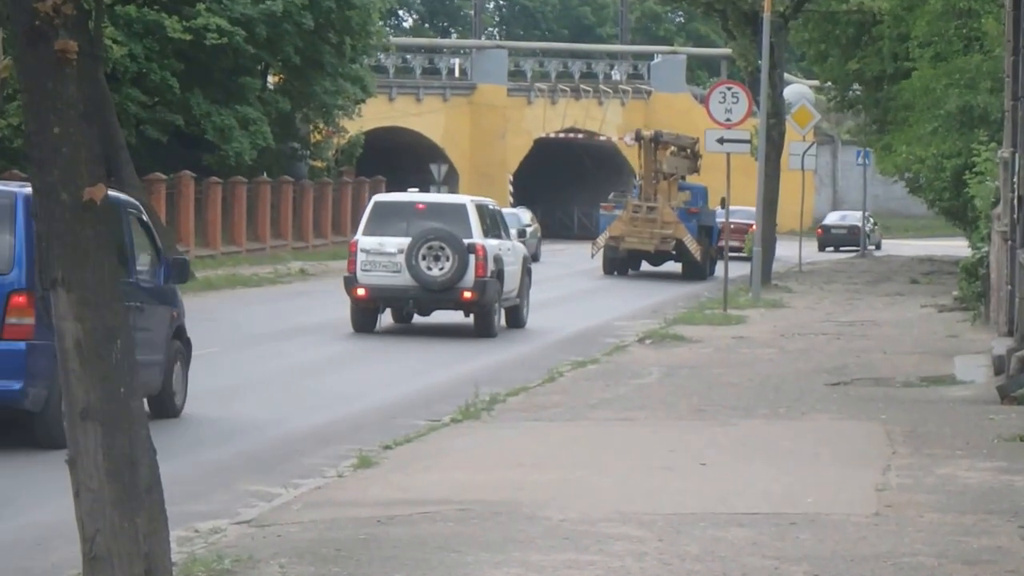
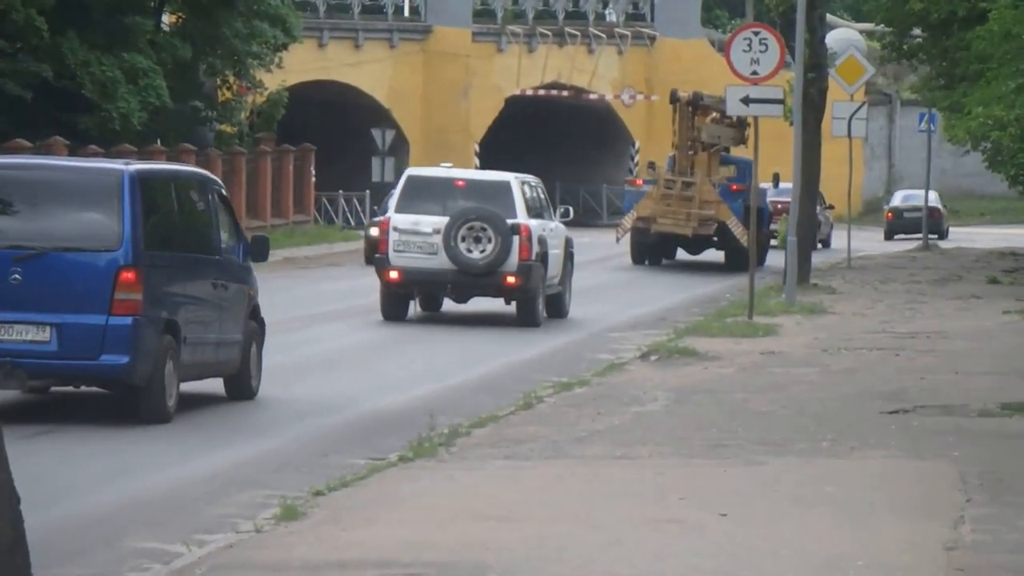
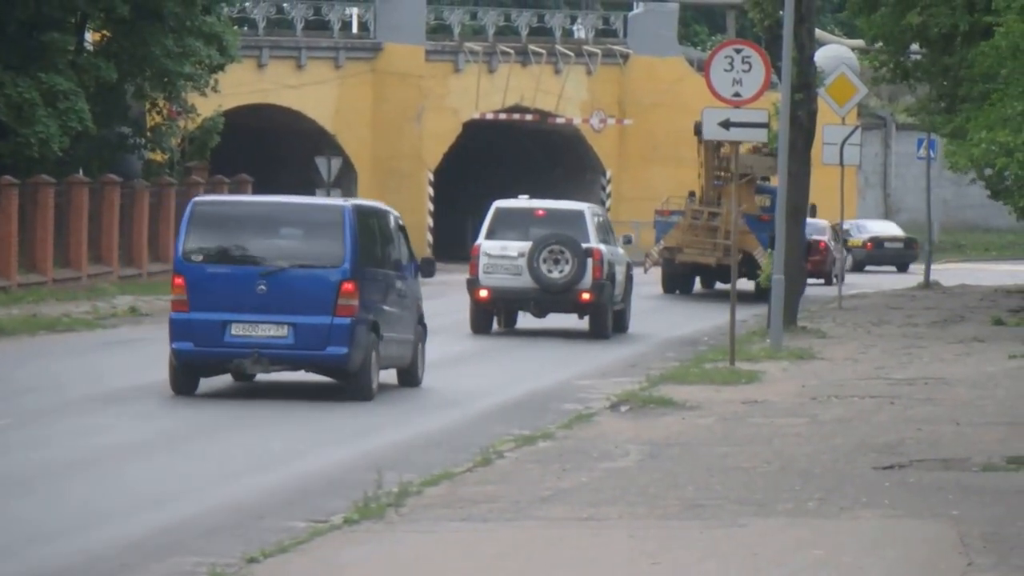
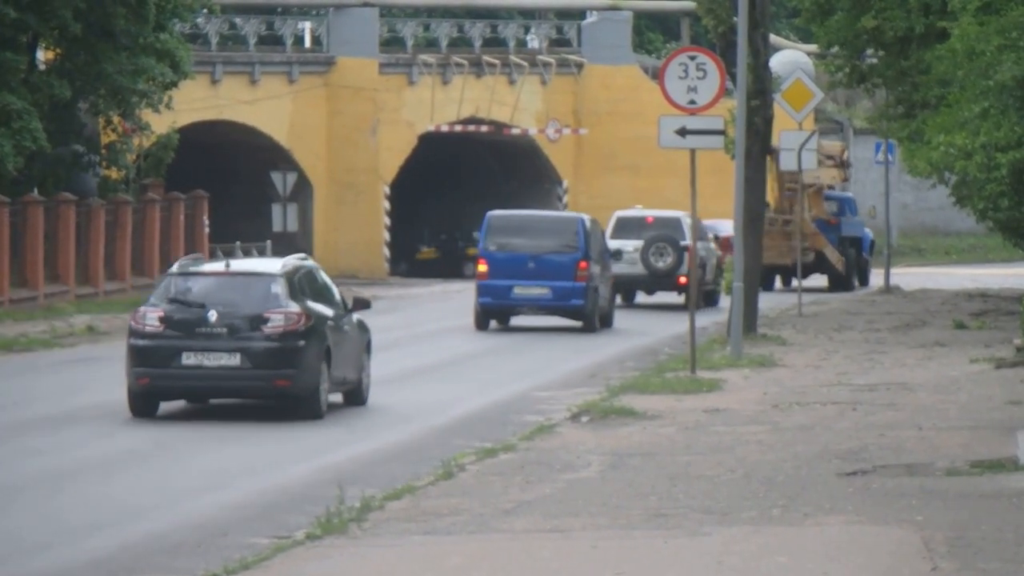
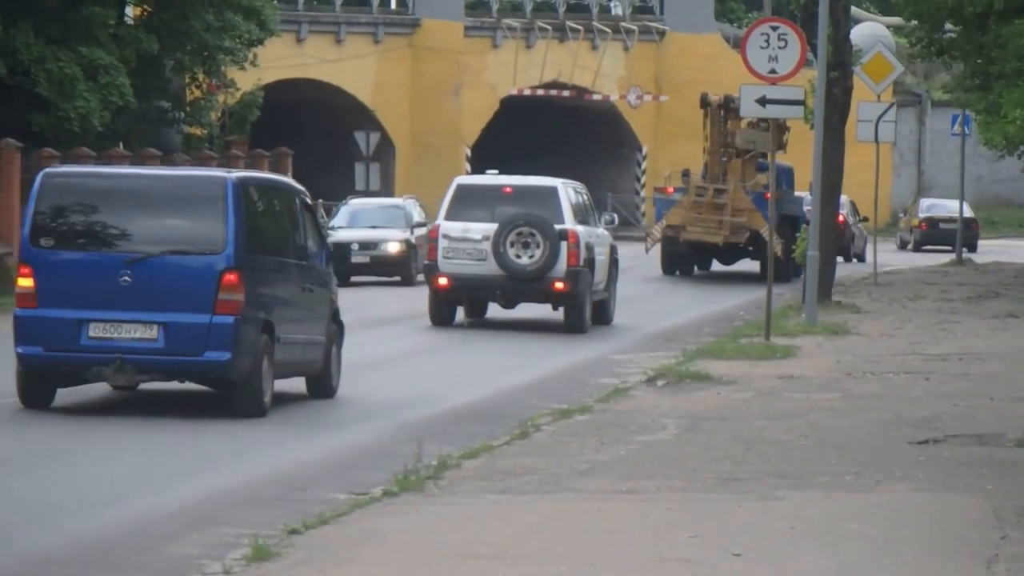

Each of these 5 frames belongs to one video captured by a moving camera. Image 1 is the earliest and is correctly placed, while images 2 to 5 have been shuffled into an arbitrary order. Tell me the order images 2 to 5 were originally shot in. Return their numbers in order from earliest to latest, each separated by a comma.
2, 5, 3, 4
